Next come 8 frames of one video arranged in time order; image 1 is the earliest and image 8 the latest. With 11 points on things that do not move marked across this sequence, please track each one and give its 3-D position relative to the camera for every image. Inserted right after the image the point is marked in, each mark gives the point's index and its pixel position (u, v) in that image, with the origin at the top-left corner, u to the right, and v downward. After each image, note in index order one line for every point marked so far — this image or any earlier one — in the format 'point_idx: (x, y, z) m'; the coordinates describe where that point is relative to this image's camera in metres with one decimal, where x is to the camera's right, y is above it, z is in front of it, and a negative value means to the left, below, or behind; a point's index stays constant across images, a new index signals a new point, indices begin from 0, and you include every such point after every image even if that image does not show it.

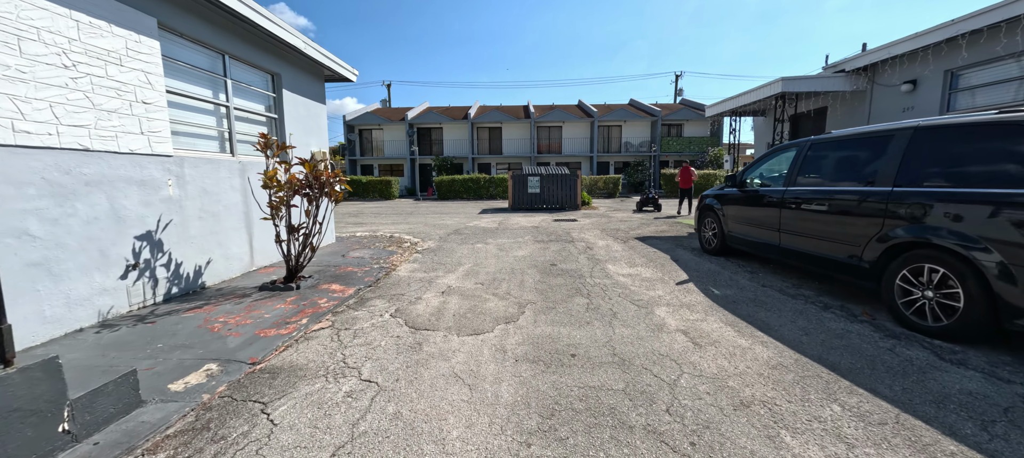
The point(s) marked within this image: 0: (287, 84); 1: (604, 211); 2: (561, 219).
0: (-3.6, +2.3, +6.3) m
1: (+3.5, +0.7, +15.1) m
2: (+1.6, +0.3, +13.0) m
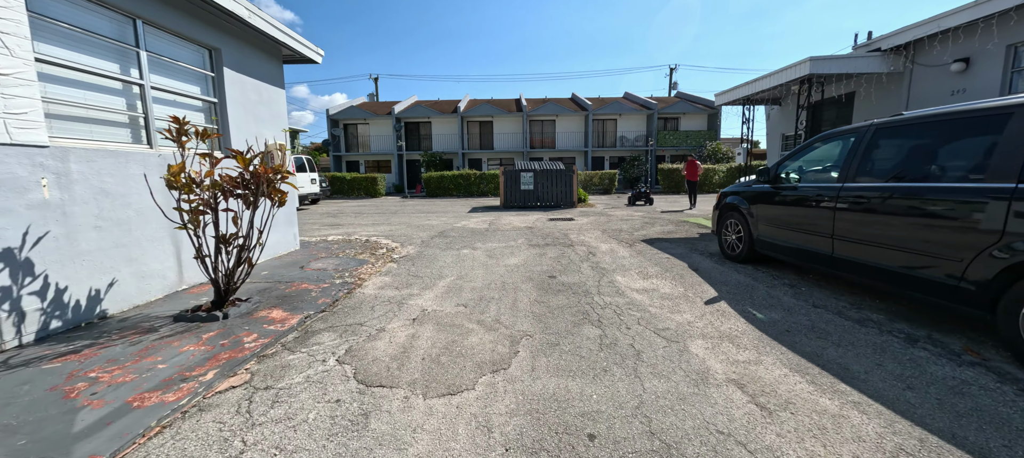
0: (-3.8, +2.2, +5.2) m
1: (+3.2, +0.7, +14.1) m
2: (+1.4, +0.3, +12.0) m
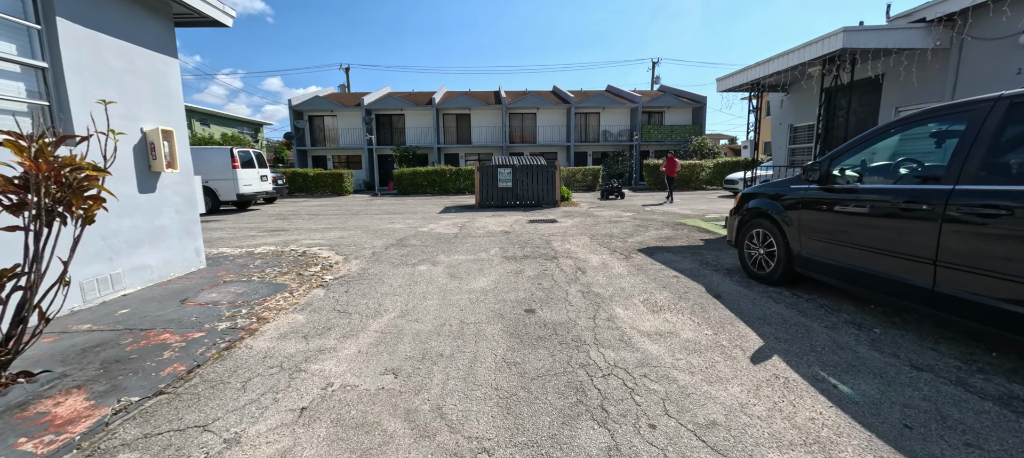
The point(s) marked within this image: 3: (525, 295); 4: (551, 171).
0: (-4.1, +2.1, +3.7) m
1: (+2.4, +0.7, +12.9) m
2: (+0.7, +0.2, +10.7) m
3: (+0.1, -0.7, +4.2) m
4: (+1.4, +2.0, +13.7) m
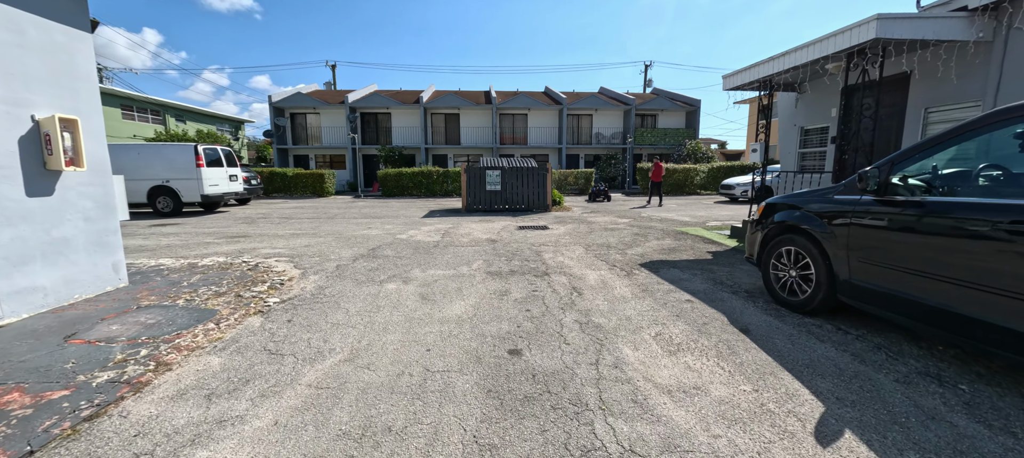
0: (-4.3, +1.9, +2.8) m
1: (+2.1, +0.5, +12.2) m
2: (+0.4, +0.1, +9.9) m
3: (0.0, -0.8, +3.4) m
4: (+1.0, +1.8, +13.0) m
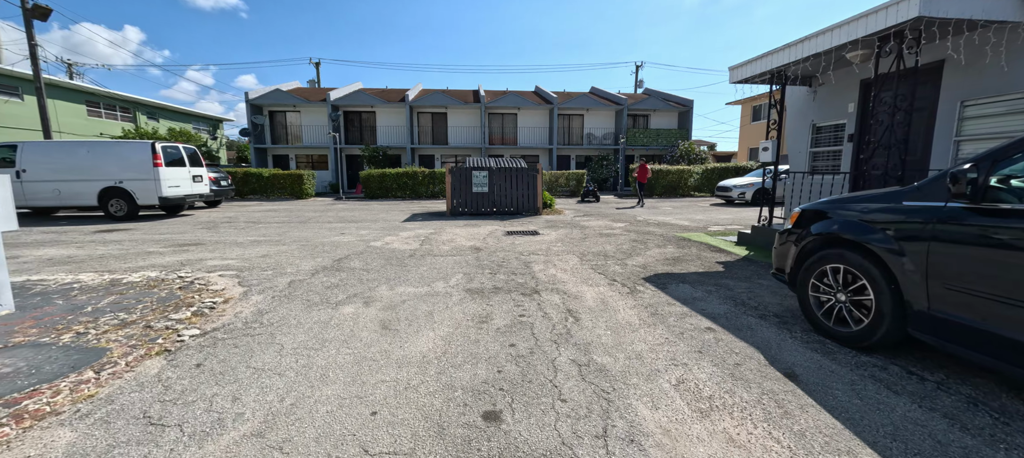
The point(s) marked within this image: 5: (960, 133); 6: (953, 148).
0: (-4.4, +1.8, +1.9) m
1: (+1.7, +0.3, +11.4) m
2: (+0.1, -0.1, +9.1) m
3: (-0.2, -0.9, +2.6) m
4: (+0.6, +1.7, +12.2) m
5: (+5.8, +1.2, +5.1) m
6: (+5.8, +1.1, +5.1) m
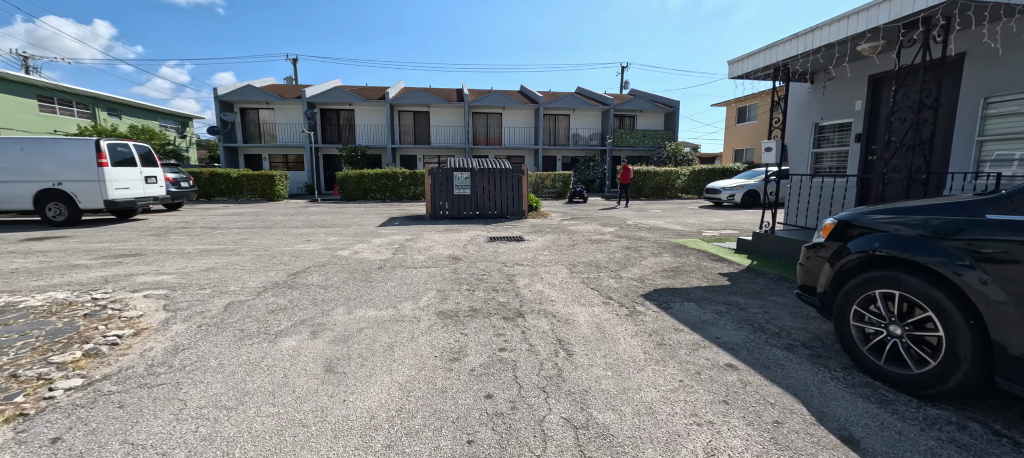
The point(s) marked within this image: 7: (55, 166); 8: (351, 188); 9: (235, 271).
0: (-4.5, +1.7, +1.1) m
1: (+1.3, +0.2, +10.8) m
2: (-0.3, -0.2, +8.5) m
3: (-0.3, -1.1, +1.9) m
4: (+0.1, +1.6, +11.6) m
5: (+5.6, +1.1, +4.7) m
6: (+5.6, +1.0, +4.7) m
7: (-10.8, +1.5, +9.3) m
8: (-7.4, +1.8, +18.1) m
9: (-3.8, -0.6, +5.4) m
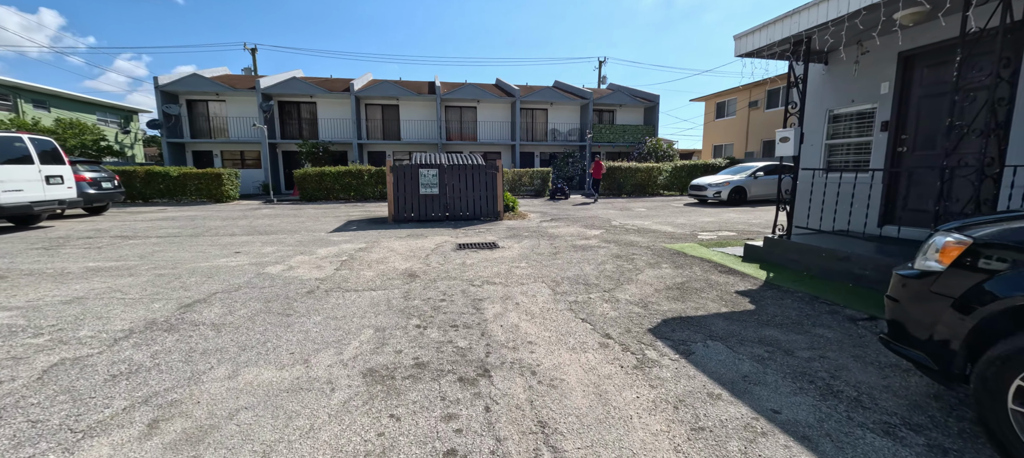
0: (-4.6, +1.5, -0.3) m
1: (+0.6, +0.1, +9.8) m
2: (-0.8, -0.3, +7.3) m
3: (-0.4, -1.2, +0.8) m
4: (-0.6, +1.5, +10.5) m
5: (+5.3, +1.1, +3.8) m
6: (+5.2, +0.9, +3.8) m
7: (-11.3, +1.2, +7.5) m
8: (-8.5, +1.7, +16.5) m
9: (-4.2, -0.8, +4.1) m
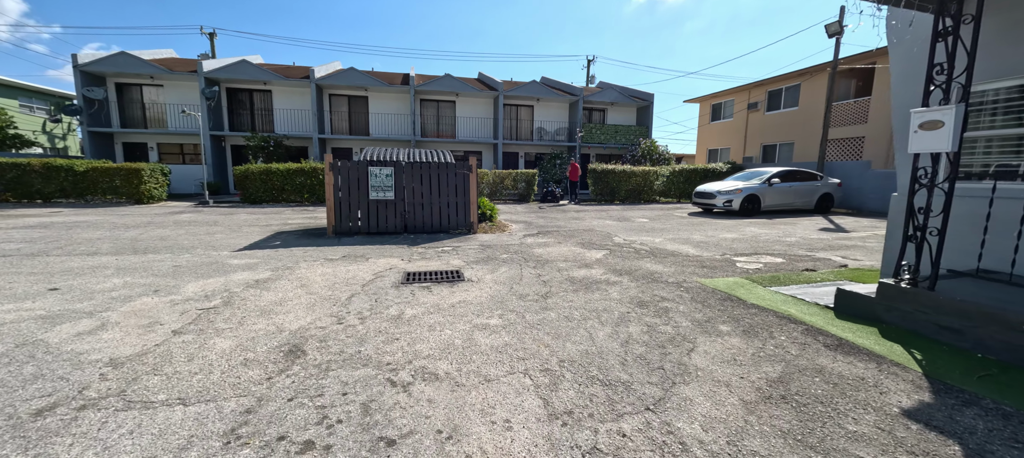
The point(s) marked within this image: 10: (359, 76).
0: (-4.7, +1.3, -2.6) m
1: (+0.1, -0.2, +7.6) m
2: (-1.2, -0.6, +5.1) m
3: (-0.6, -1.5, -1.4) m
4: (-1.1, +1.2, +8.3) m
5: (+5.0, +0.7, +1.9) m
6: (+5.0, +0.6, +1.9) m
7: (-11.7, +1.1, +4.9) m
8: (-9.2, +1.4, +14.0) m
9: (-4.4, -1.0, +1.7) m
10: (-7.3, +7.3, +18.8) m
